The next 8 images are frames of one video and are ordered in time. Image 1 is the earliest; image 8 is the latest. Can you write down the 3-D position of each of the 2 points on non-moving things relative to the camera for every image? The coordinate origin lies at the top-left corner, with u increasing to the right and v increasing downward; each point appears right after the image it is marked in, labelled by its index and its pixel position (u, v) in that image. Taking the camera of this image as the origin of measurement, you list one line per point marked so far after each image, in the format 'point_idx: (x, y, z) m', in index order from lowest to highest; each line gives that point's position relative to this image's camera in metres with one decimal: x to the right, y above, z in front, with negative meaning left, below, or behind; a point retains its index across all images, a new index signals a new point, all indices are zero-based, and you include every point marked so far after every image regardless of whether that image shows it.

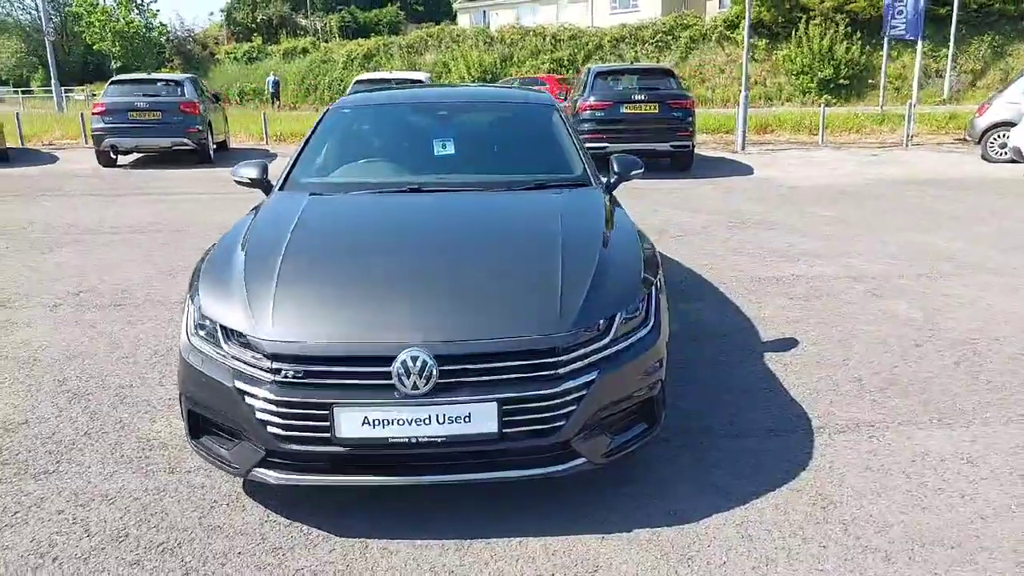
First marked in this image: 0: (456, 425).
0: (-0.2, -0.5, +2.8) m
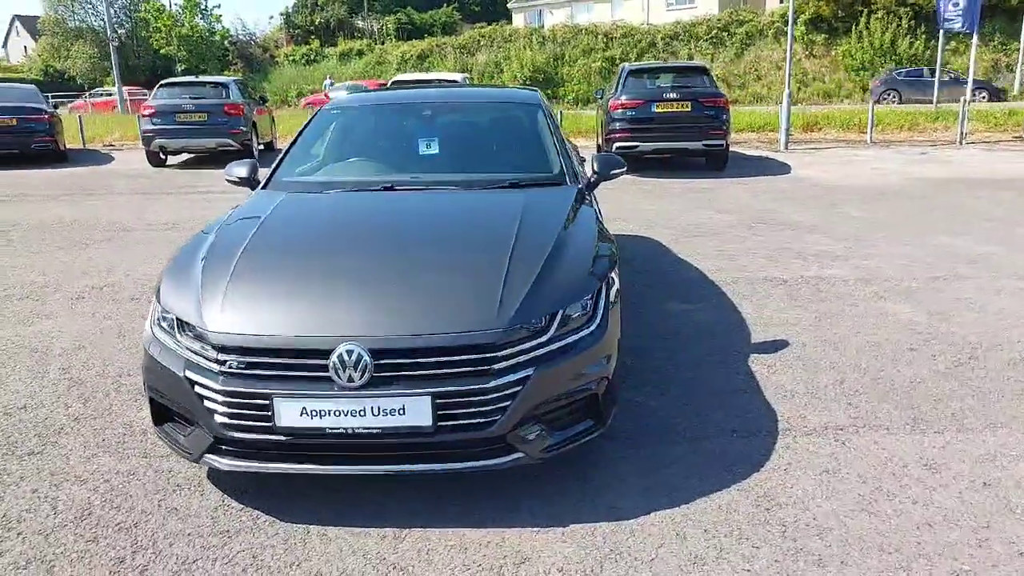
0: (-0.5, -0.5, +2.9) m
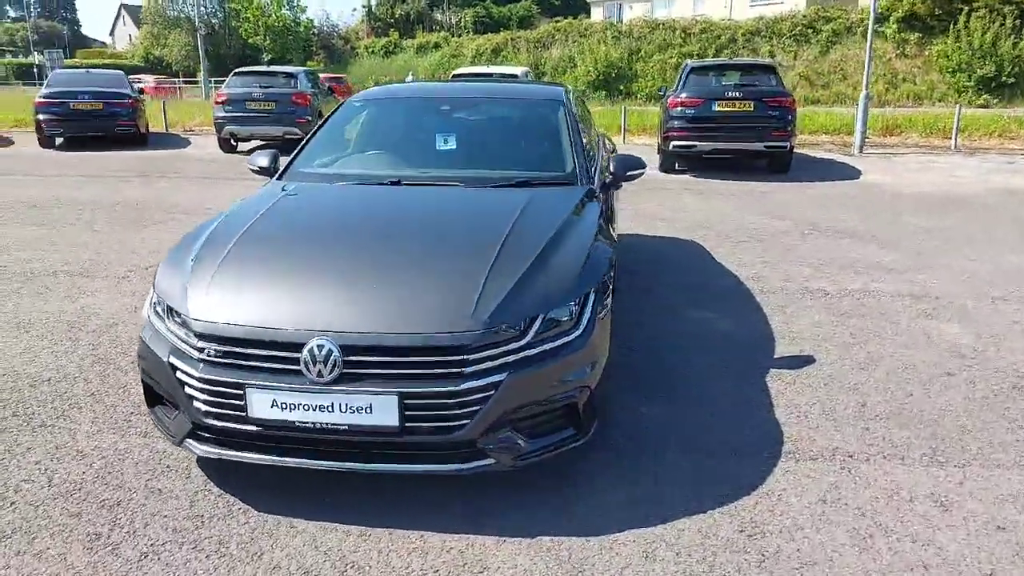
0: (-0.6, -0.5, +2.8) m
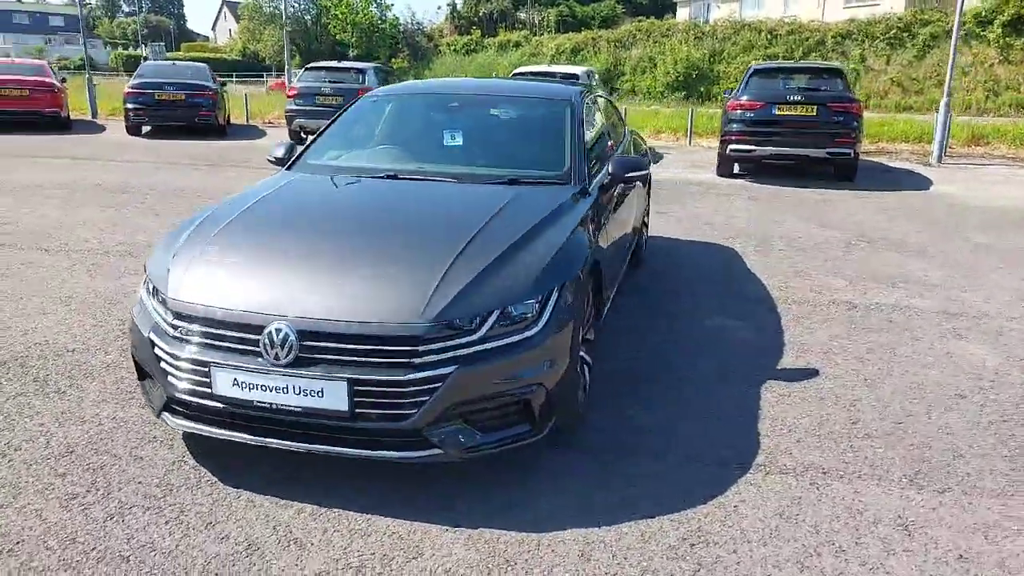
0: (-0.8, -0.4, +3.0) m
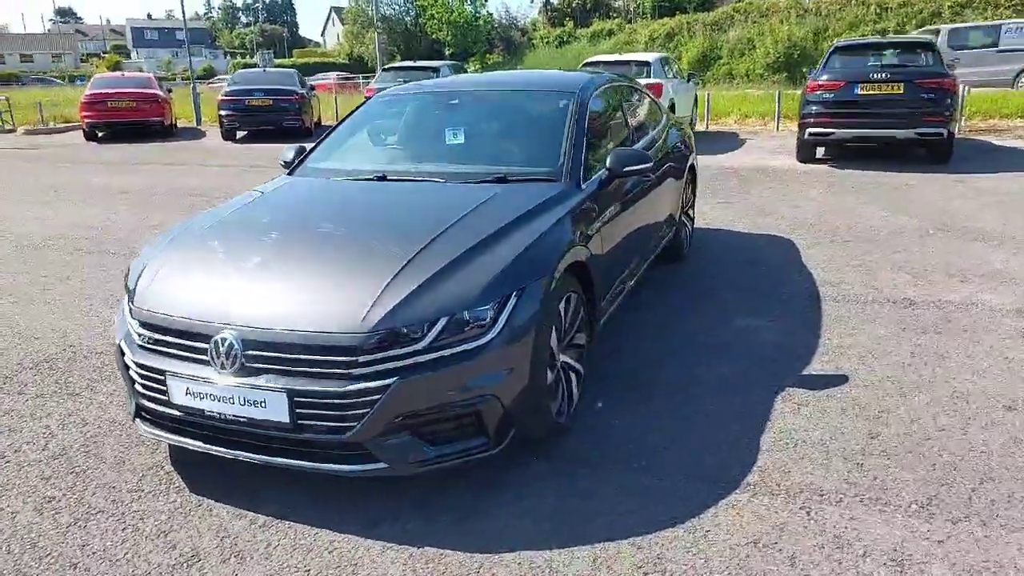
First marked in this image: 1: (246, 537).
0: (-1.0, -0.5, +2.9) m
1: (-1.1, -1.0, +2.9) m
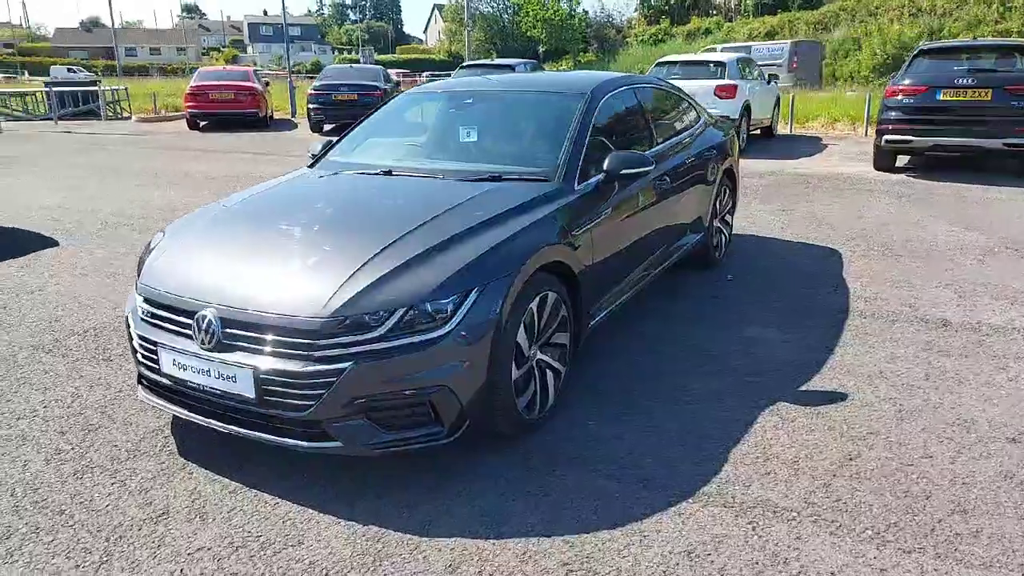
0: (-1.2, -0.4, +3.1) m
1: (-1.3, -0.9, +3.2) m
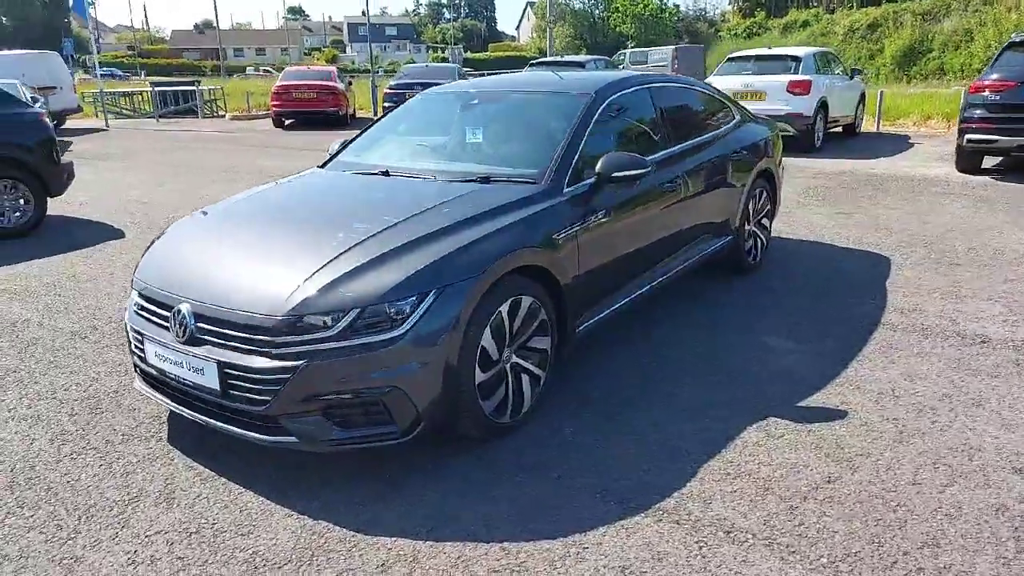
0: (-1.4, -0.4, +3.3) m
1: (-1.5, -0.9, +3.3) m
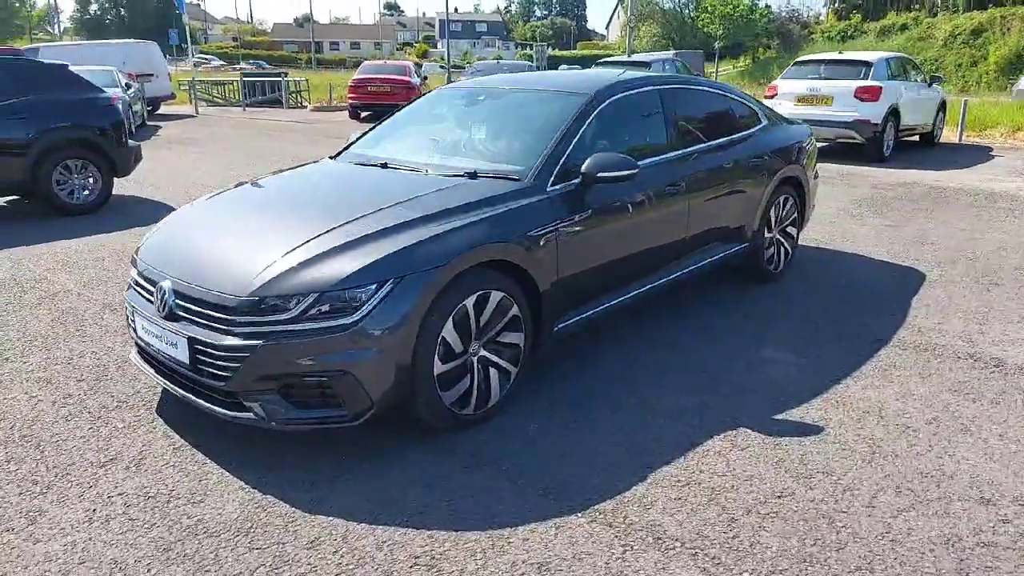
0: (-1.6, -0.3, +3.5) m
1: (-1.7, -0.8, +3.5) m
